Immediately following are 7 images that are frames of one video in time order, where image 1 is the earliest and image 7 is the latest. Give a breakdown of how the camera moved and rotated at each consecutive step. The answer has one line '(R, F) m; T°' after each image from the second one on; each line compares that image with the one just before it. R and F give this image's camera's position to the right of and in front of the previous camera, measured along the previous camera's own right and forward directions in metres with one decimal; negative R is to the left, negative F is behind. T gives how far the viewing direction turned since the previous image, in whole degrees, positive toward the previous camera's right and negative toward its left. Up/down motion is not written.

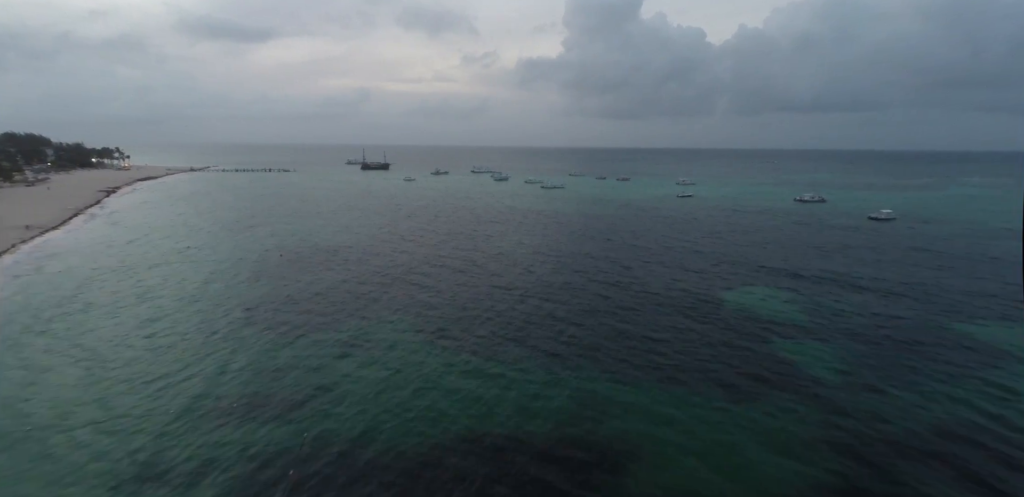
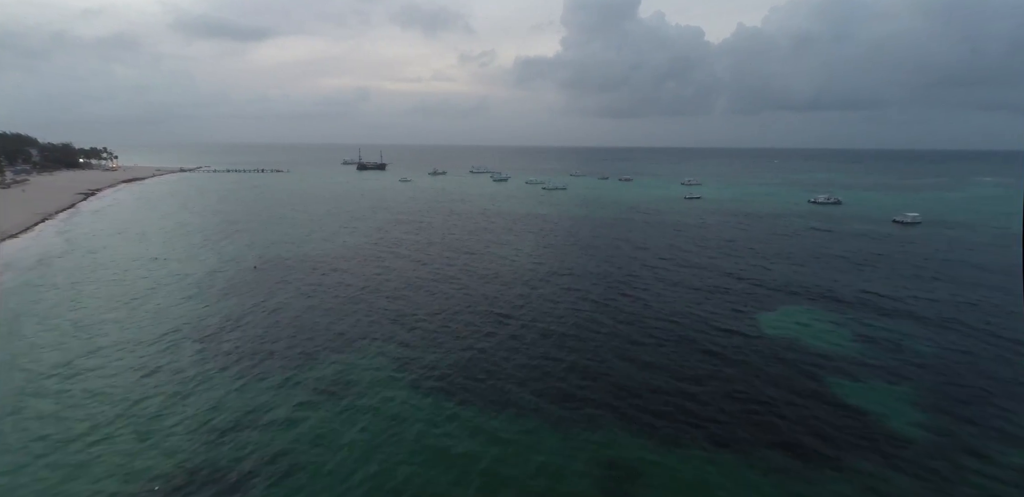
(0.0, +4.2) m; 0°
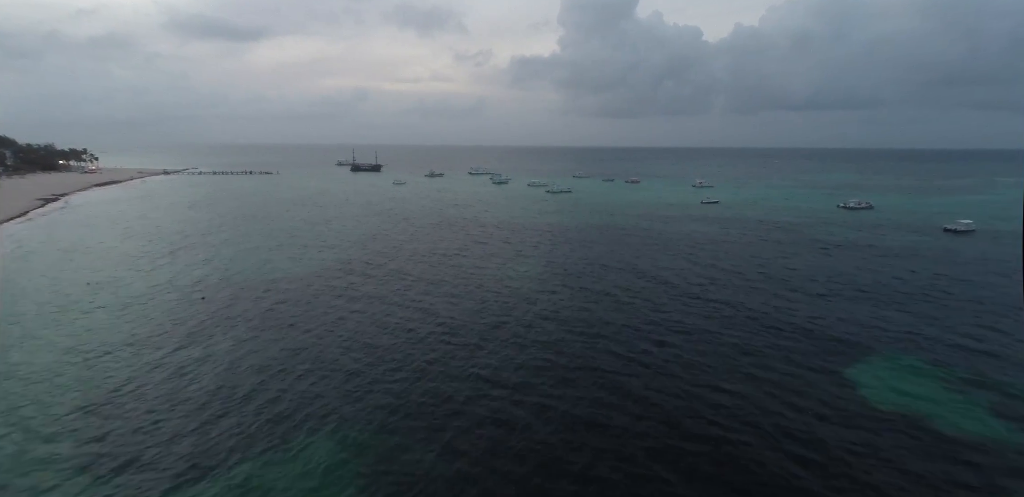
(+0.2, +7.7) m; 0°
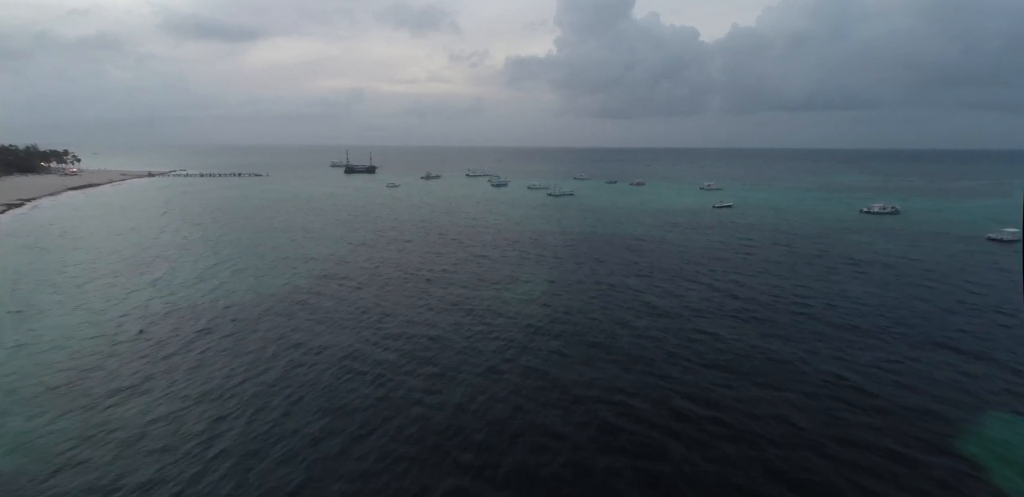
(-0.4, +5.5) m; 0°
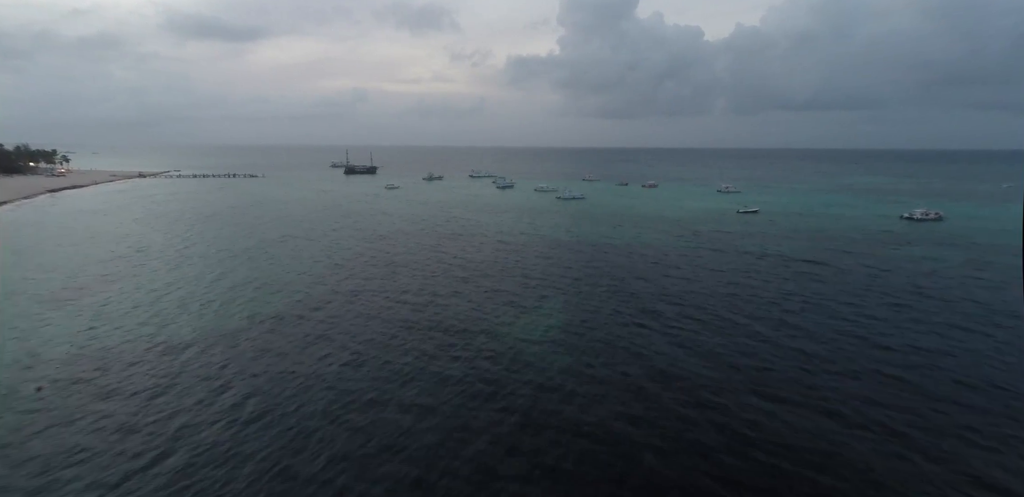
(-0.8, +6.2) m; 0°
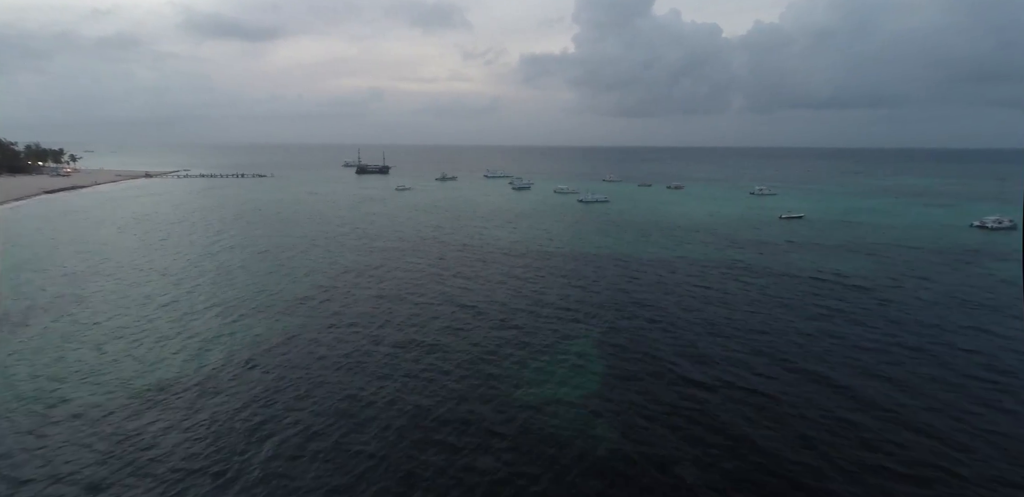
(-0.6, +6.5) m; -2°
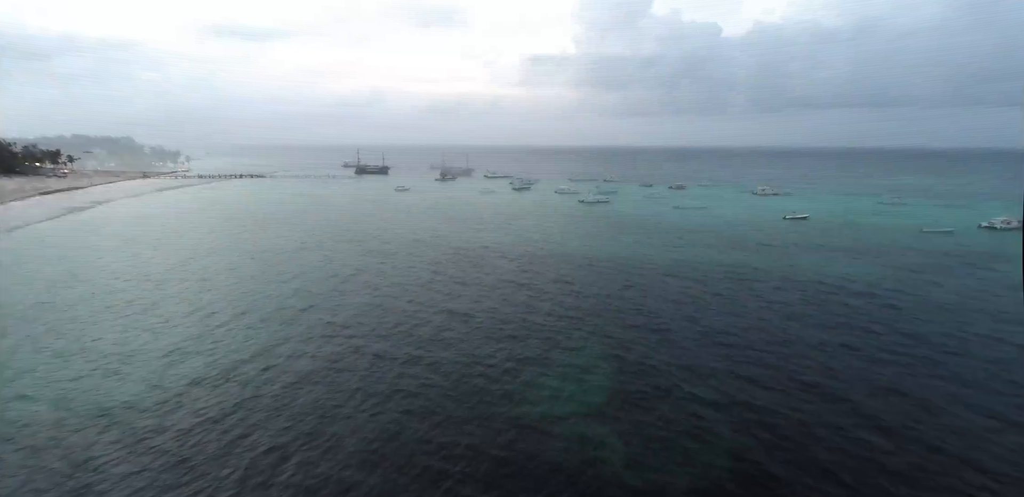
(-2.7, +4.8) m; -9°
